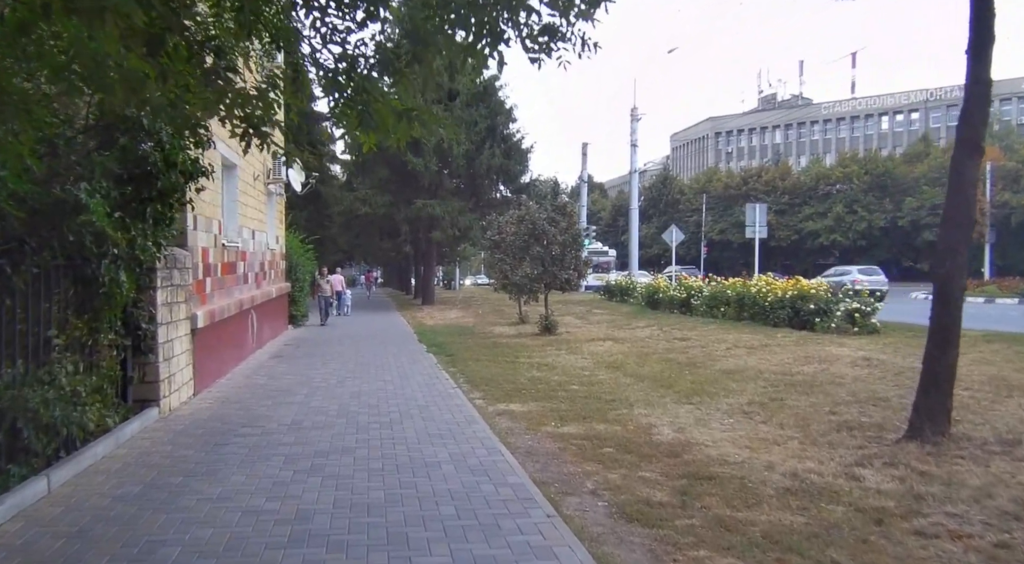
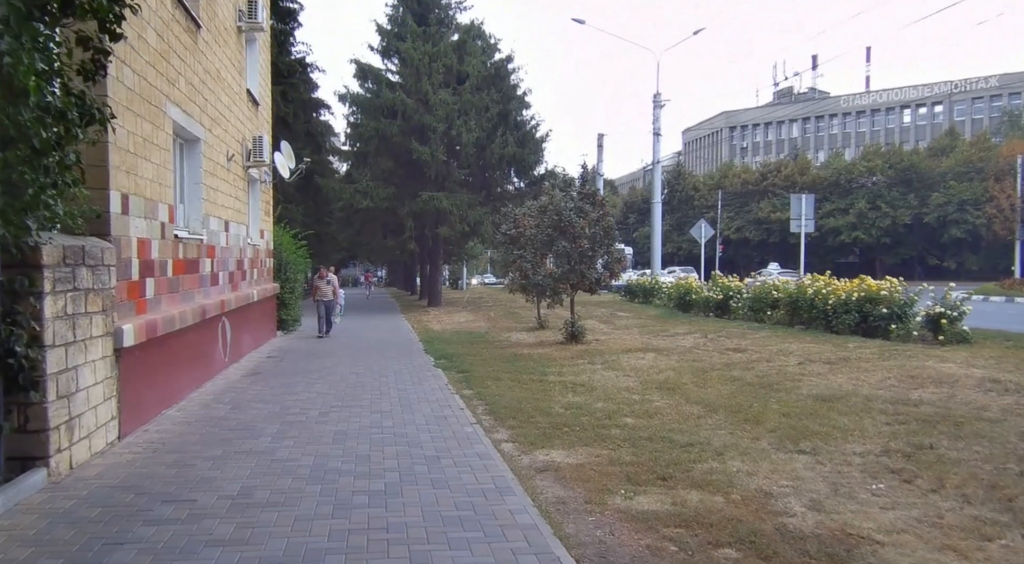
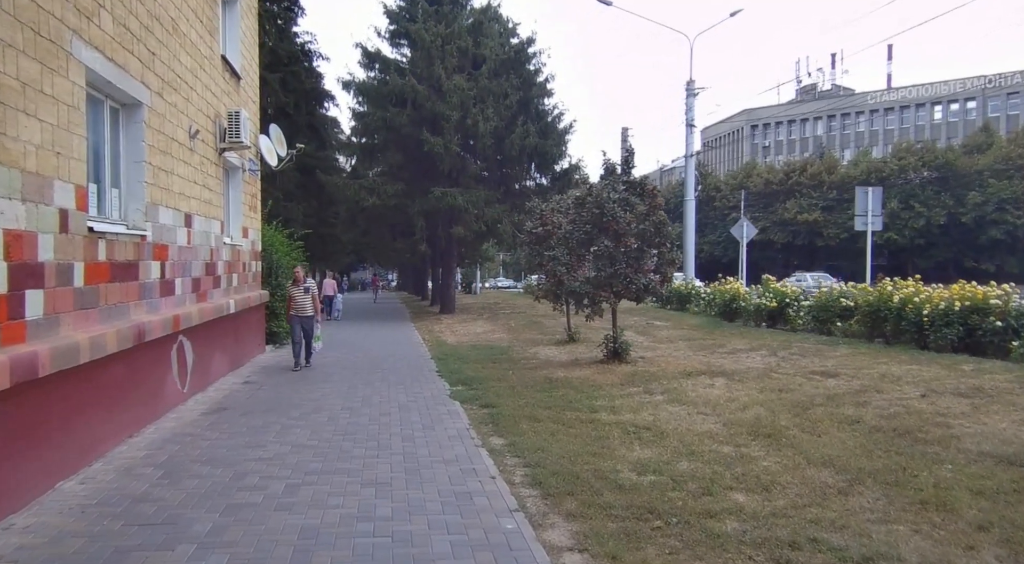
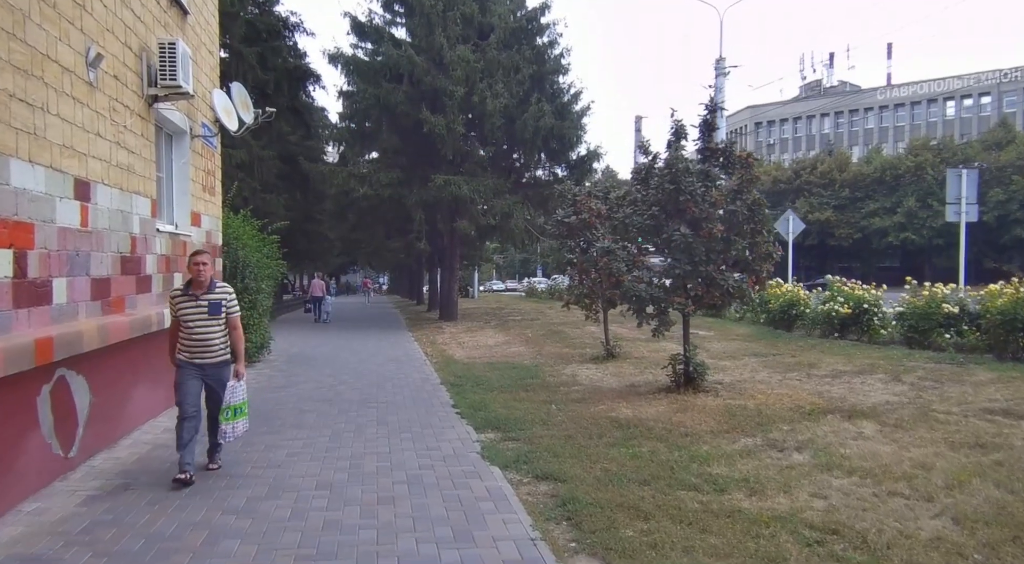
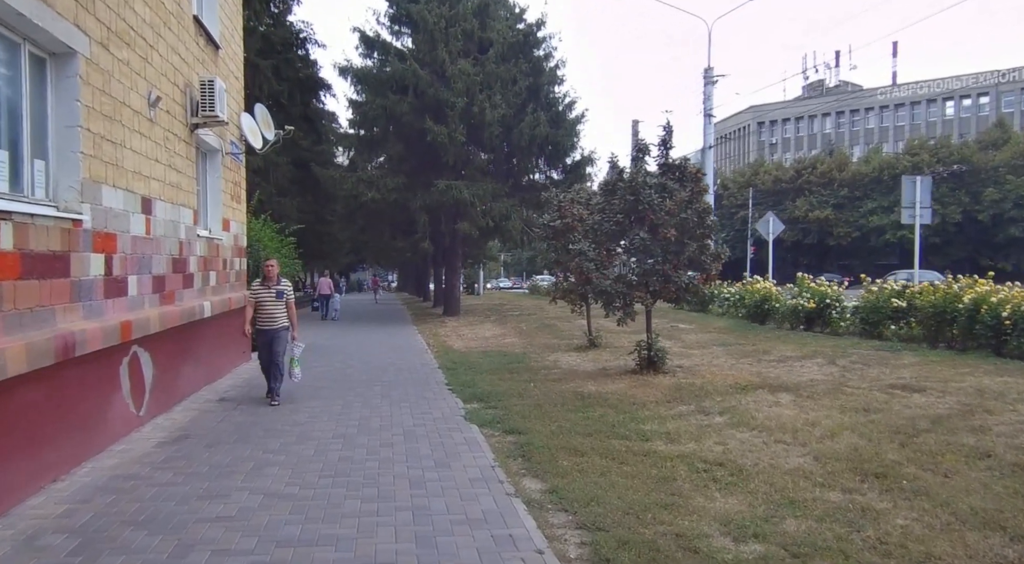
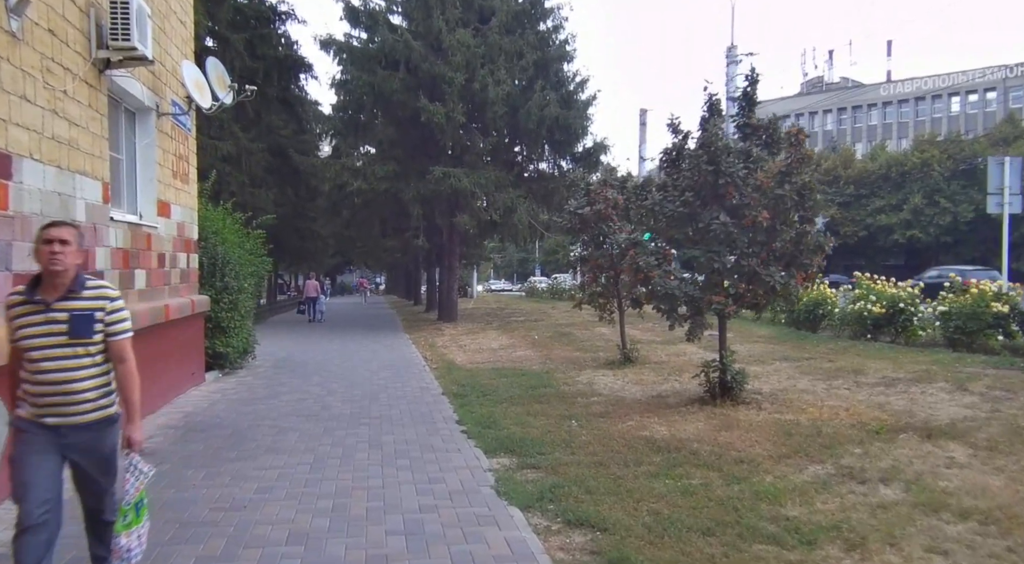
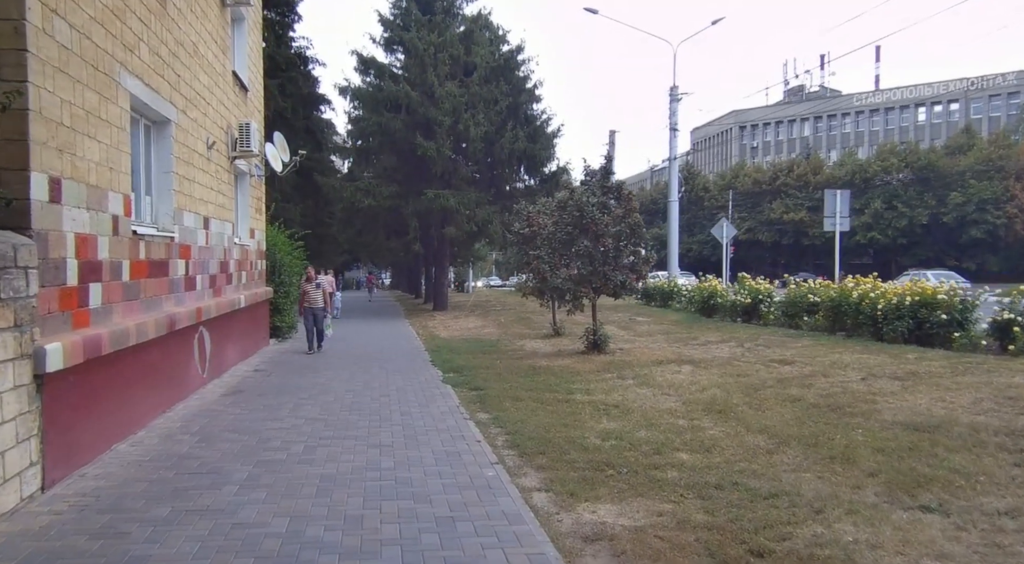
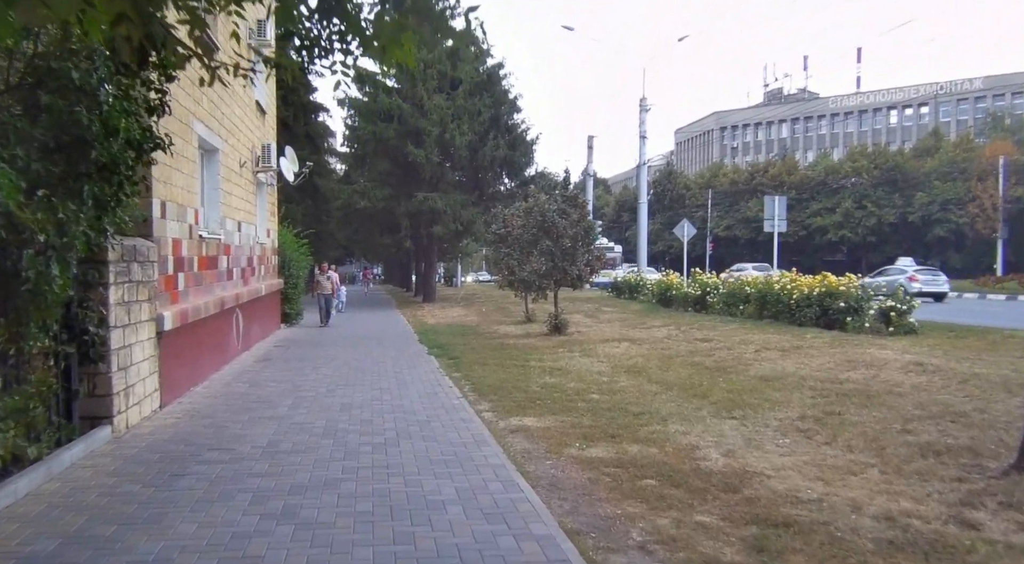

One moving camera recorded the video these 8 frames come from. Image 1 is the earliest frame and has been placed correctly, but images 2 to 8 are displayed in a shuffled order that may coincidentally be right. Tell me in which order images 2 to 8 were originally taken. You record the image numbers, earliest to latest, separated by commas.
8, 2, 7, 3, 5, 4, 6
